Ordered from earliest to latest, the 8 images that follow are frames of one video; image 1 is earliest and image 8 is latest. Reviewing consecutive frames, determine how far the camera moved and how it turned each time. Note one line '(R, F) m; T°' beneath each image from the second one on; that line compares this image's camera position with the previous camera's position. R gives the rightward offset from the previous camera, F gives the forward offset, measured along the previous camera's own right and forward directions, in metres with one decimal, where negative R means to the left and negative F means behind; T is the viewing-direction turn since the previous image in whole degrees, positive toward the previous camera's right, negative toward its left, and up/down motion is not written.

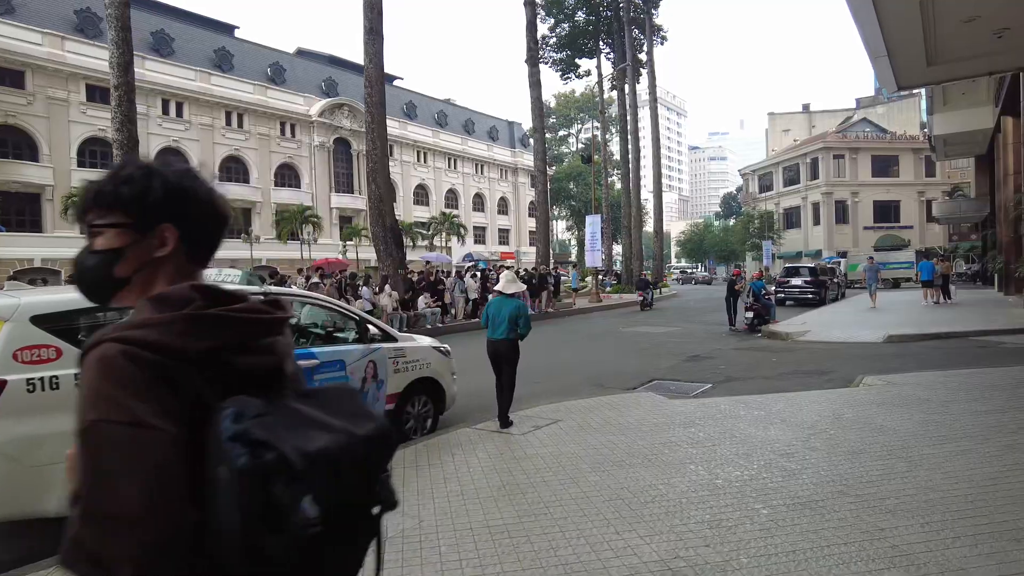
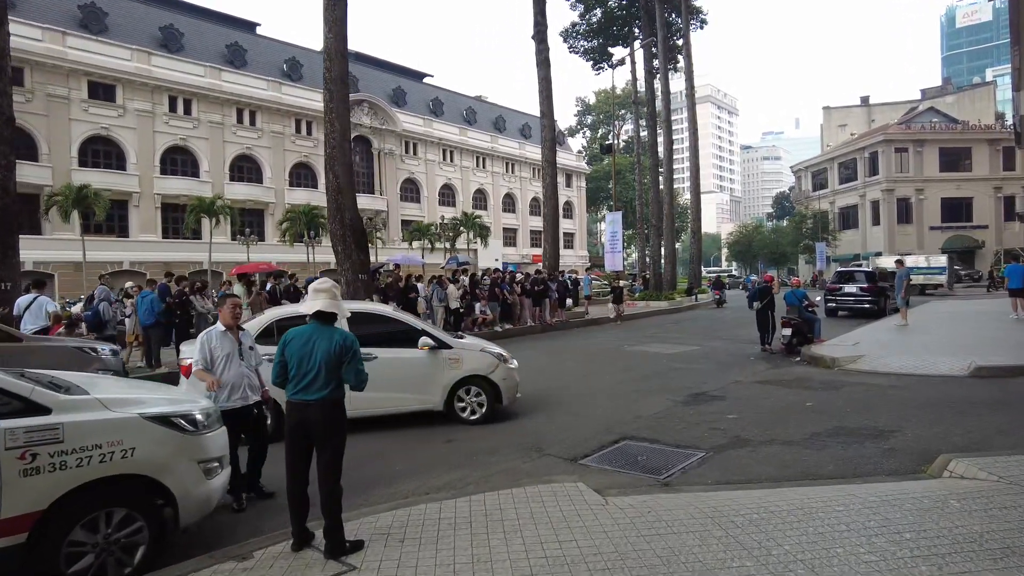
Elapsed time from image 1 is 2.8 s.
(+1.6, +3.2) m; -4°
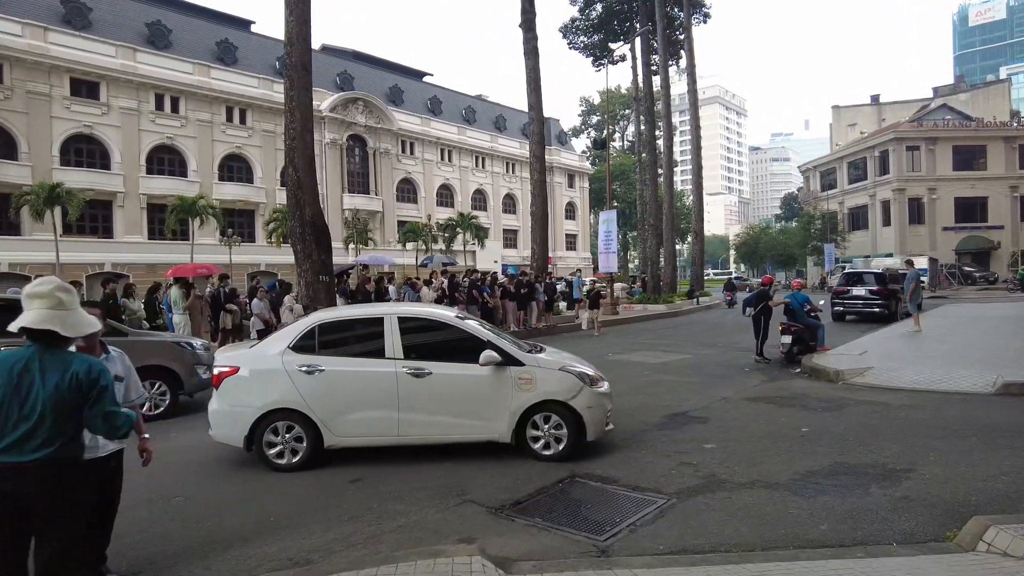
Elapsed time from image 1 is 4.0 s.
(+0.7, +1.3) m; -1°
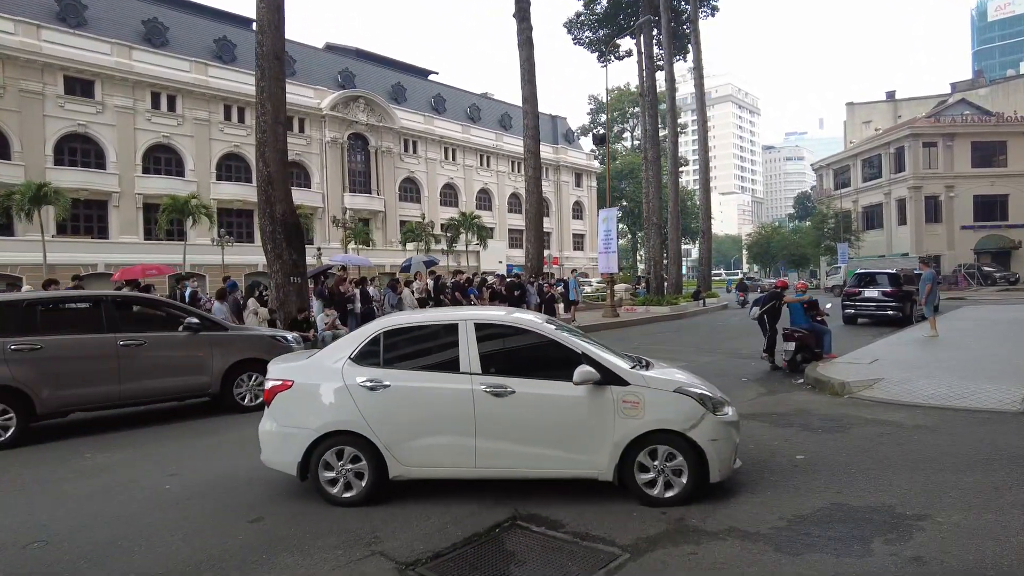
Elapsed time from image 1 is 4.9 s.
(+0.6, +0.9) m; -1°
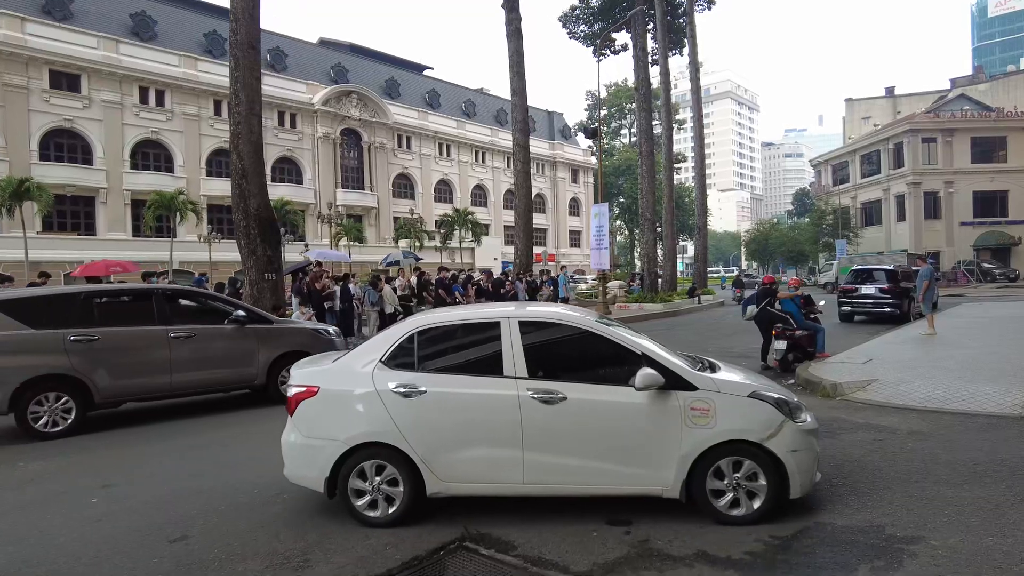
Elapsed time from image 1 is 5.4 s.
(+0.3, +0.5) m; 0°
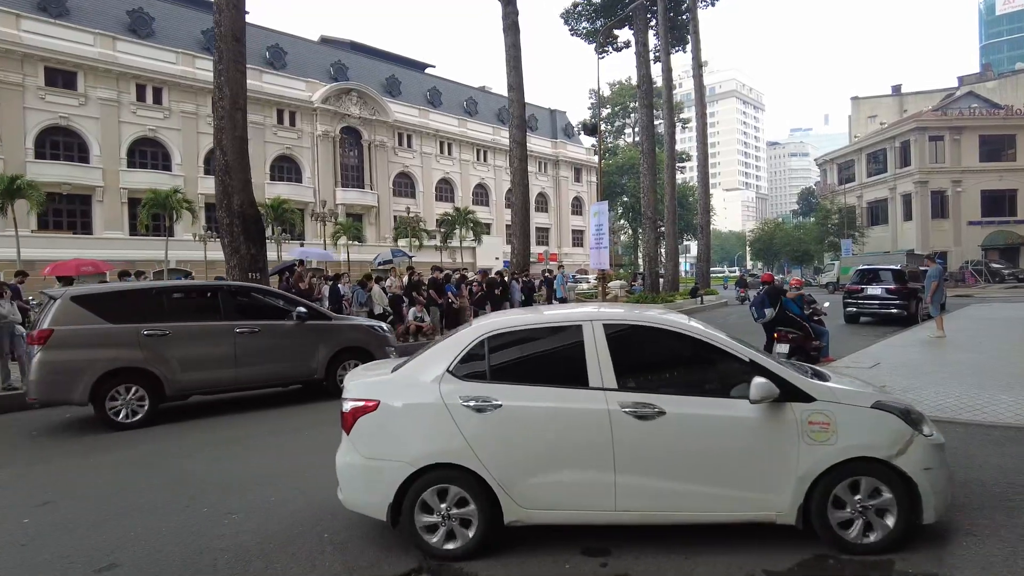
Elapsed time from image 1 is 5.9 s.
(+0.2, +0.5) m; 0°
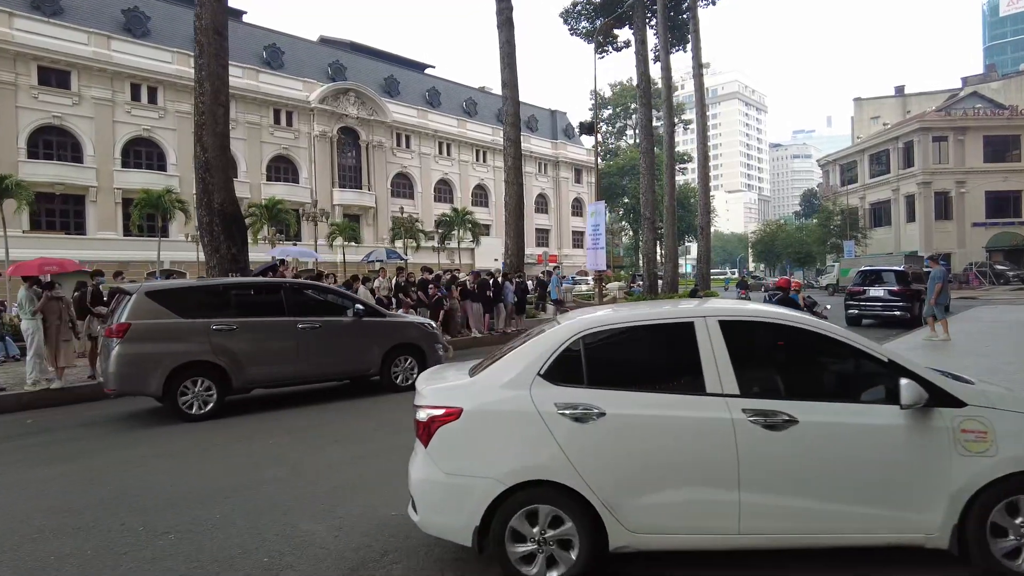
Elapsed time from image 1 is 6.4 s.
(+0.3, +0.4) m; 0°
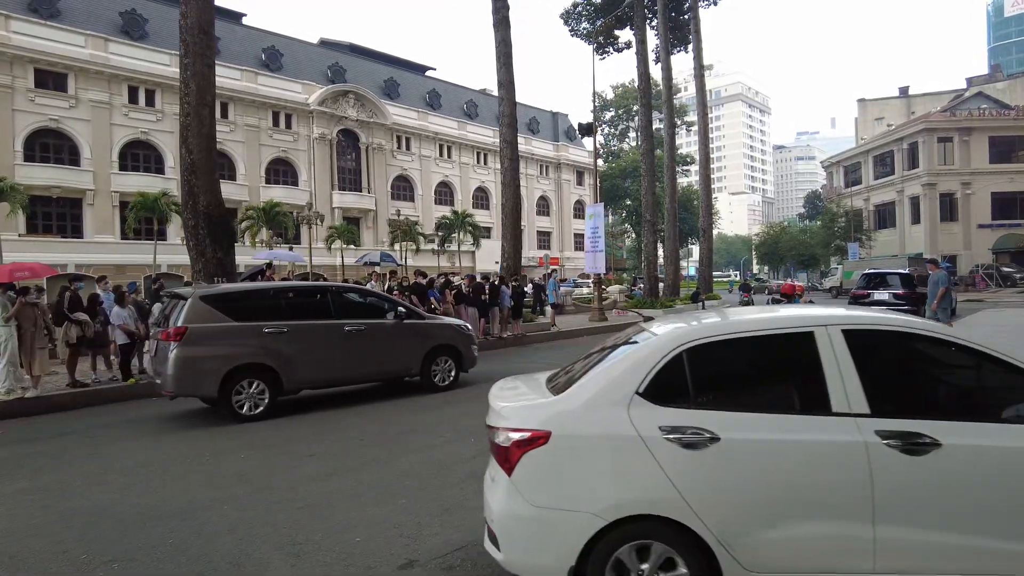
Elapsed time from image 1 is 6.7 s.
(+0.2, +0.3) m; 0°
